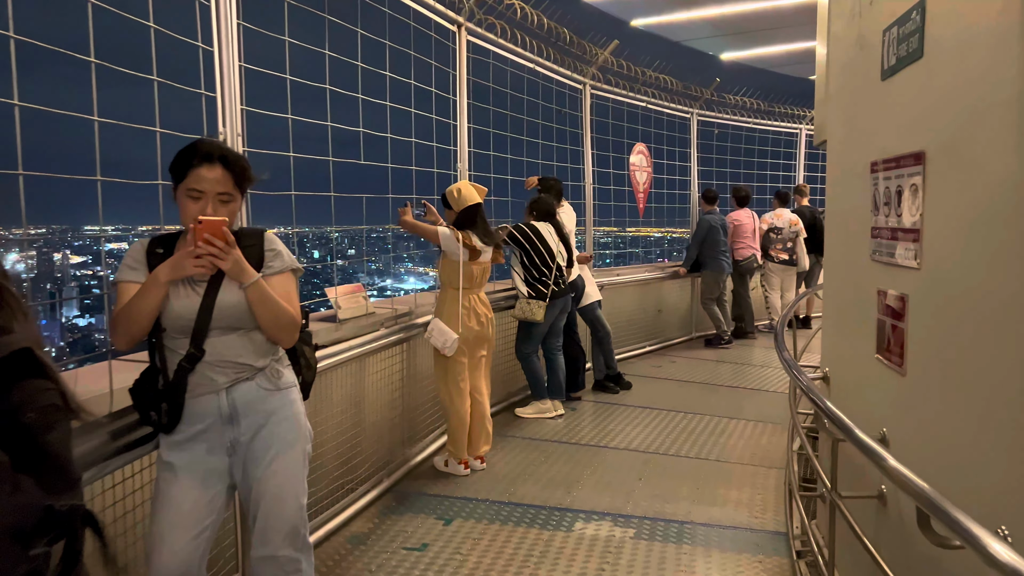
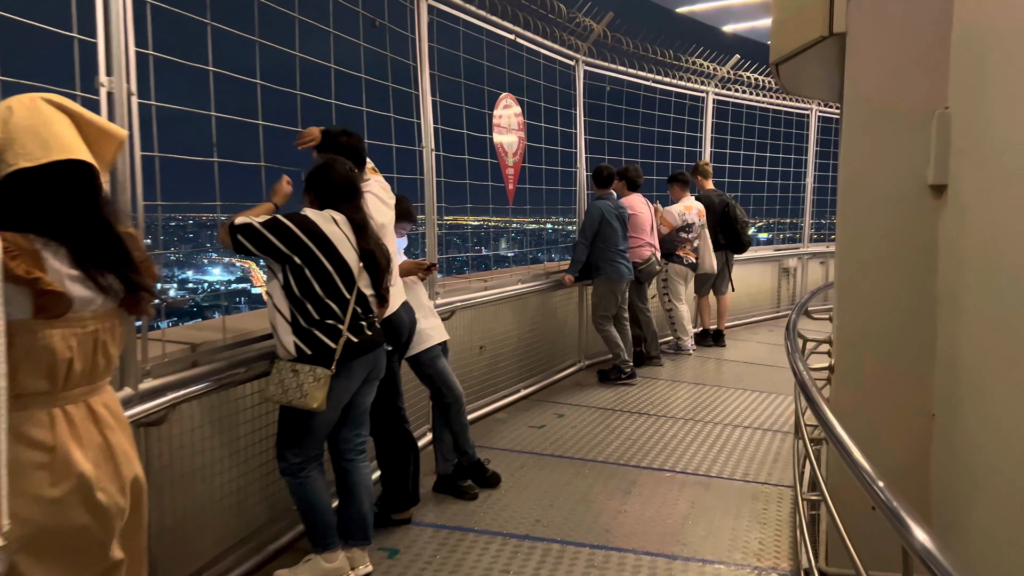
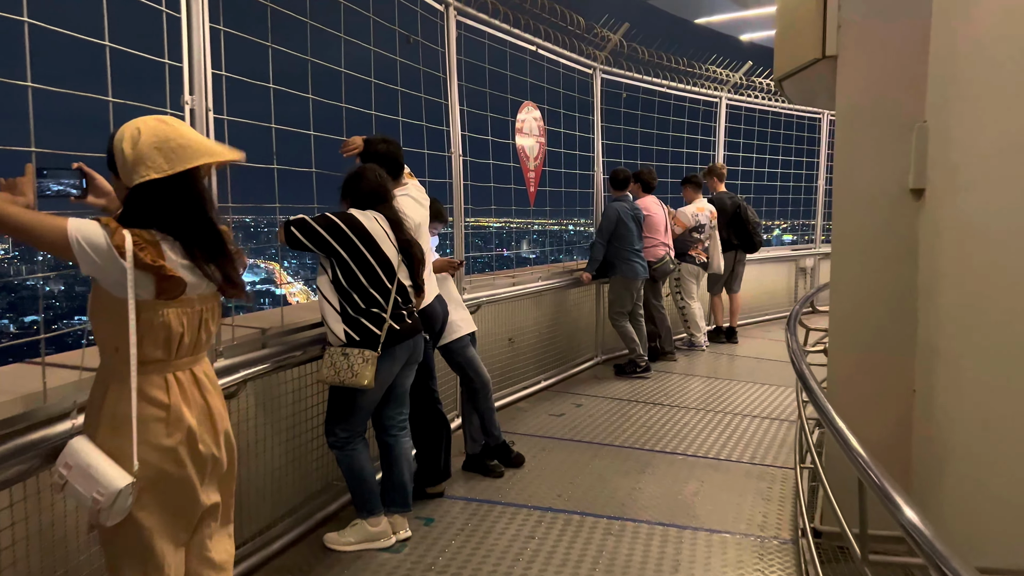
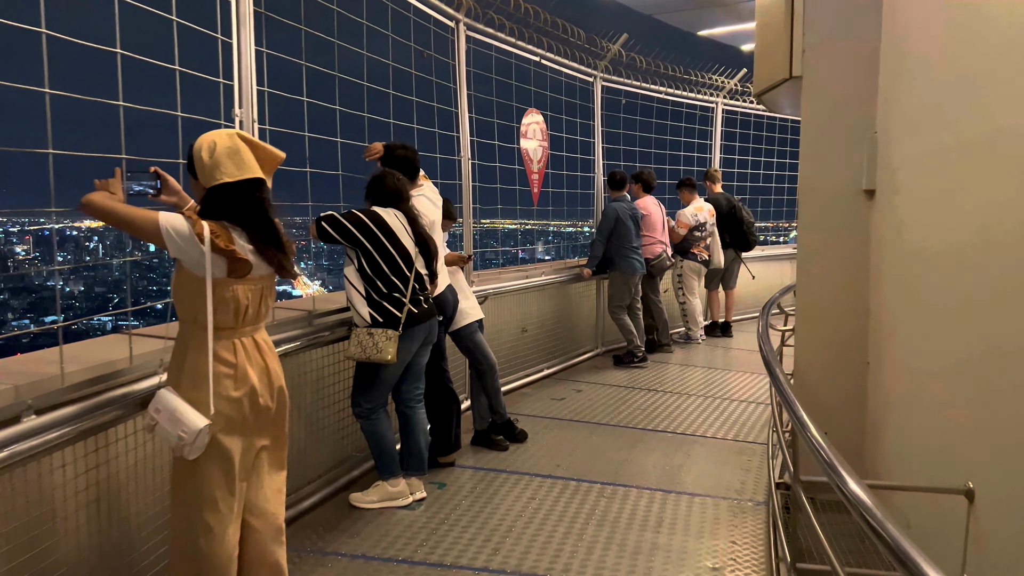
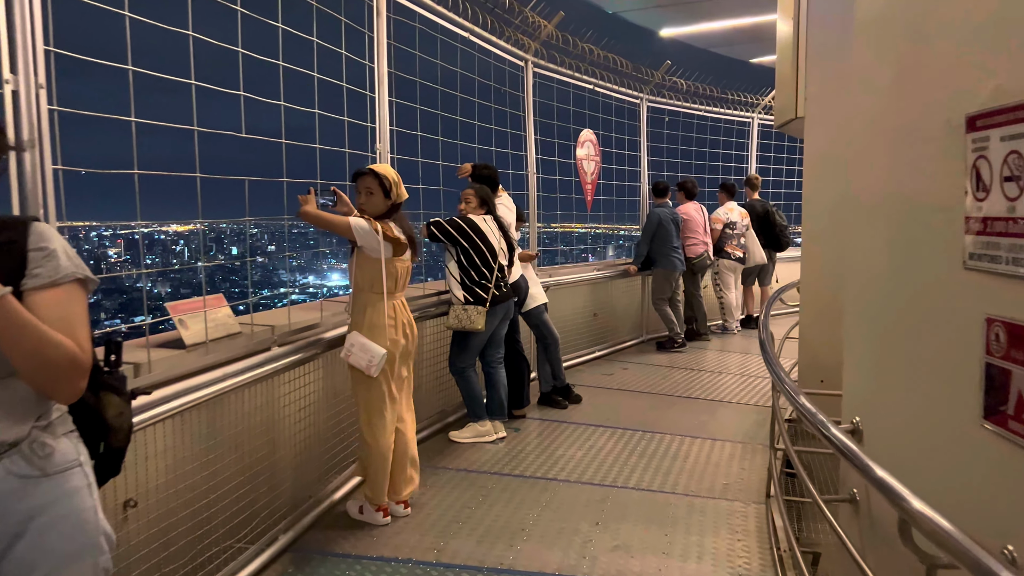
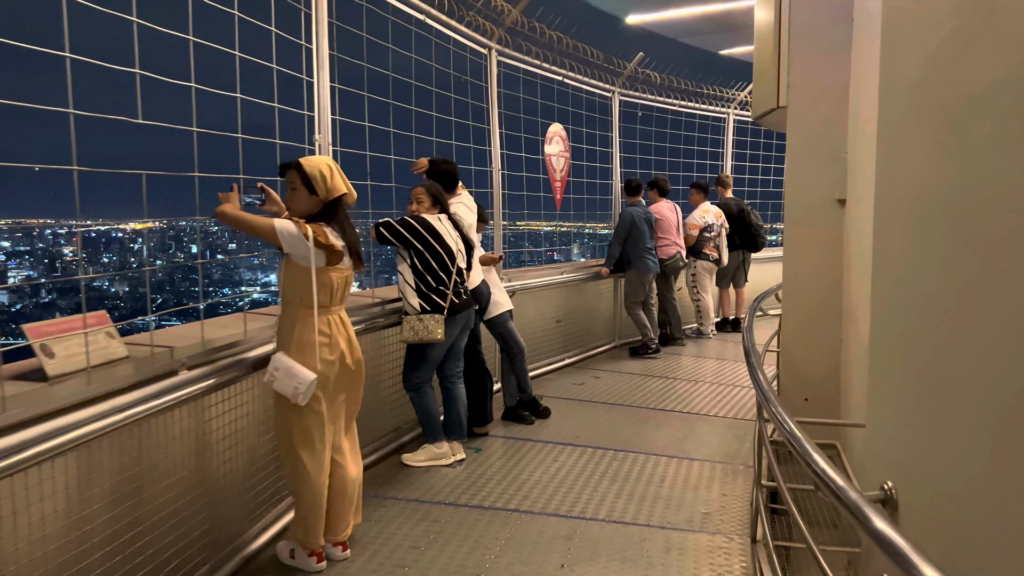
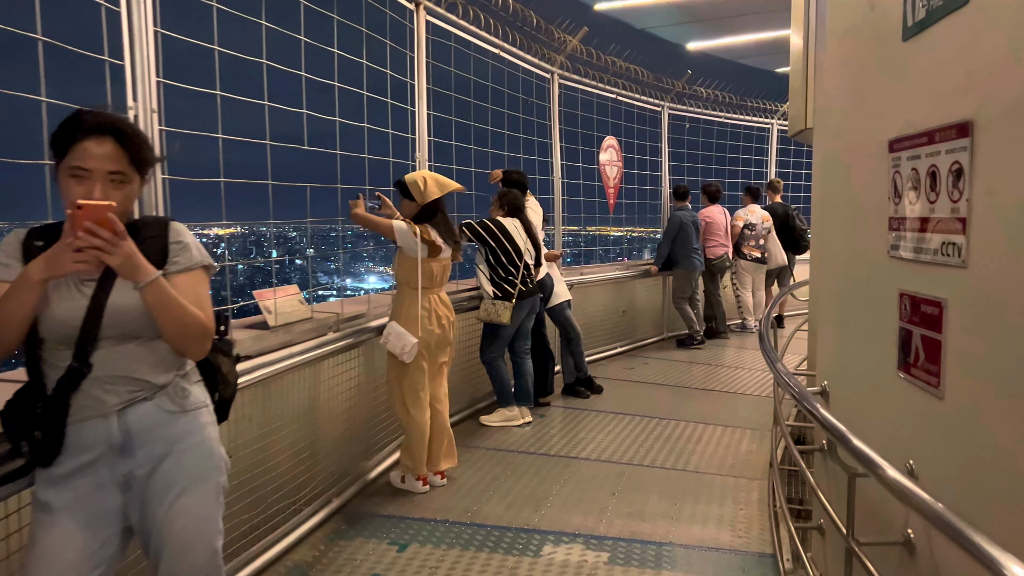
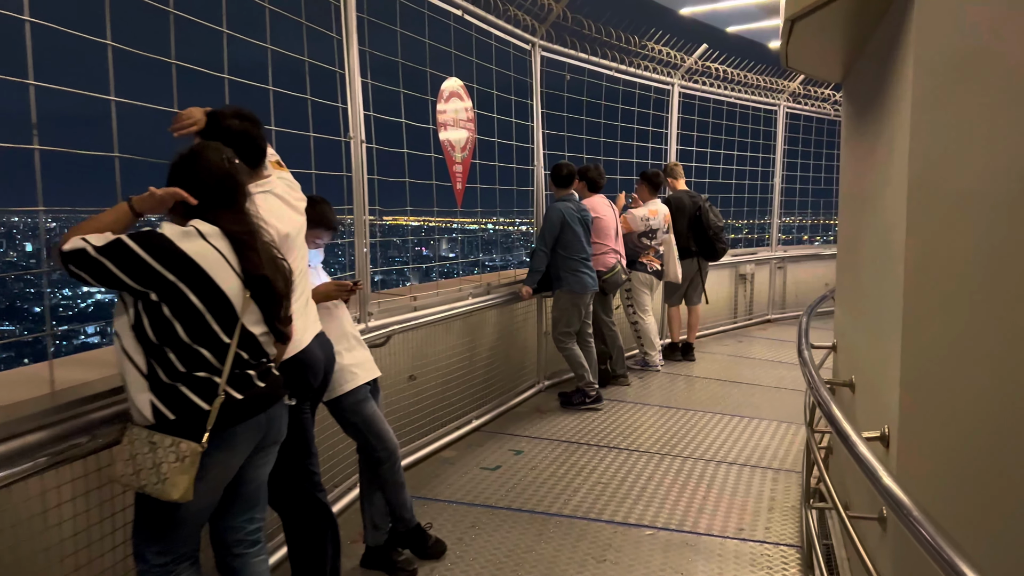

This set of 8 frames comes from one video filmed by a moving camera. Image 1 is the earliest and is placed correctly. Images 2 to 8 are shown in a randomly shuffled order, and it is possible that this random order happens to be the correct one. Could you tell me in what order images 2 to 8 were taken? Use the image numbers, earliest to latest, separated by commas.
7, 5, 6, 4, 3, 2, 8
